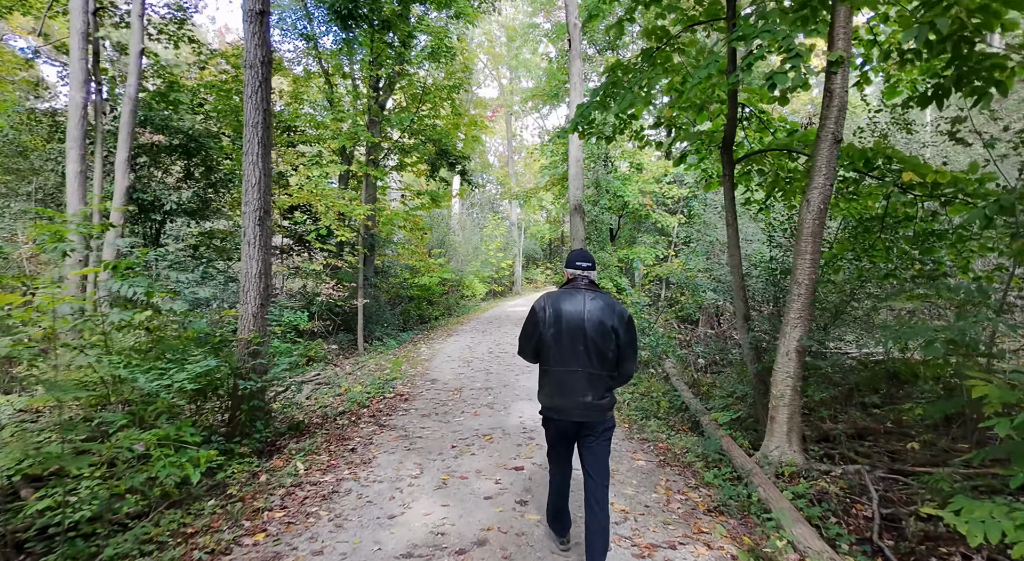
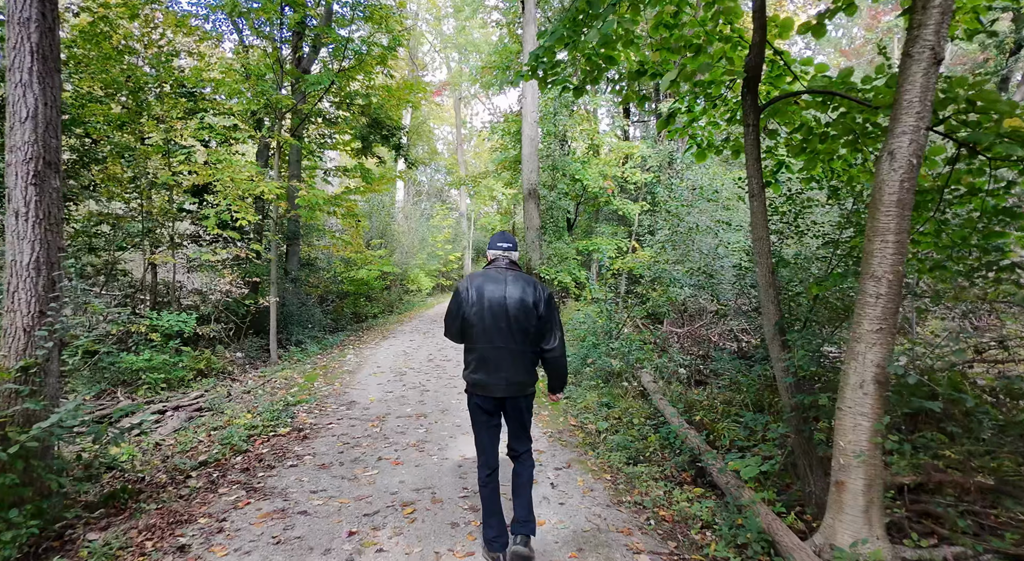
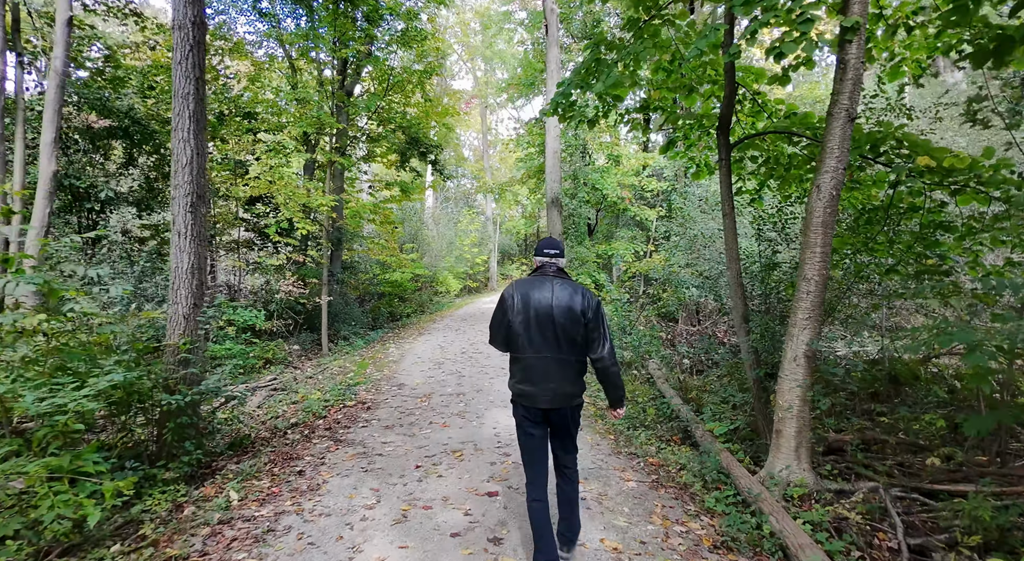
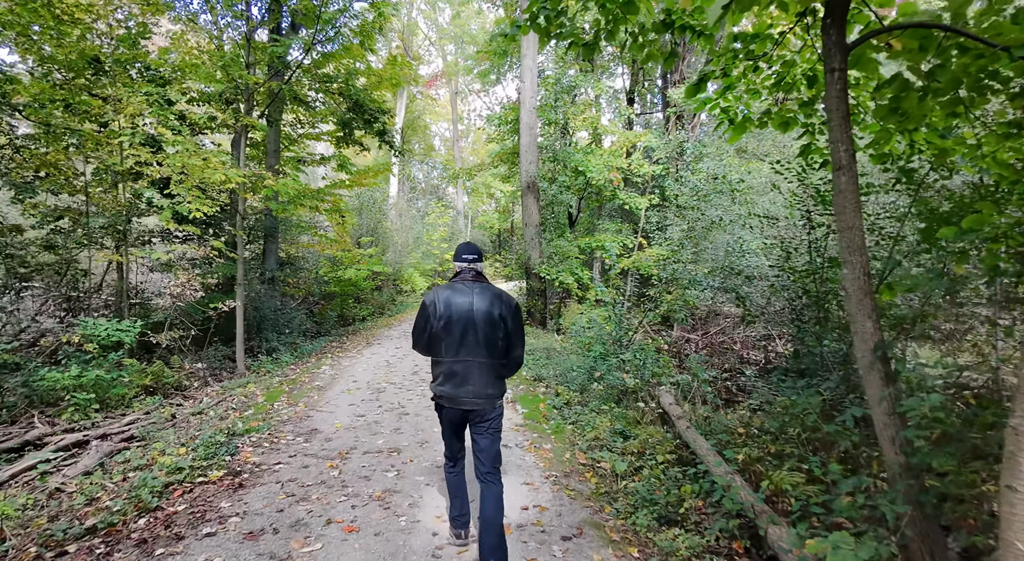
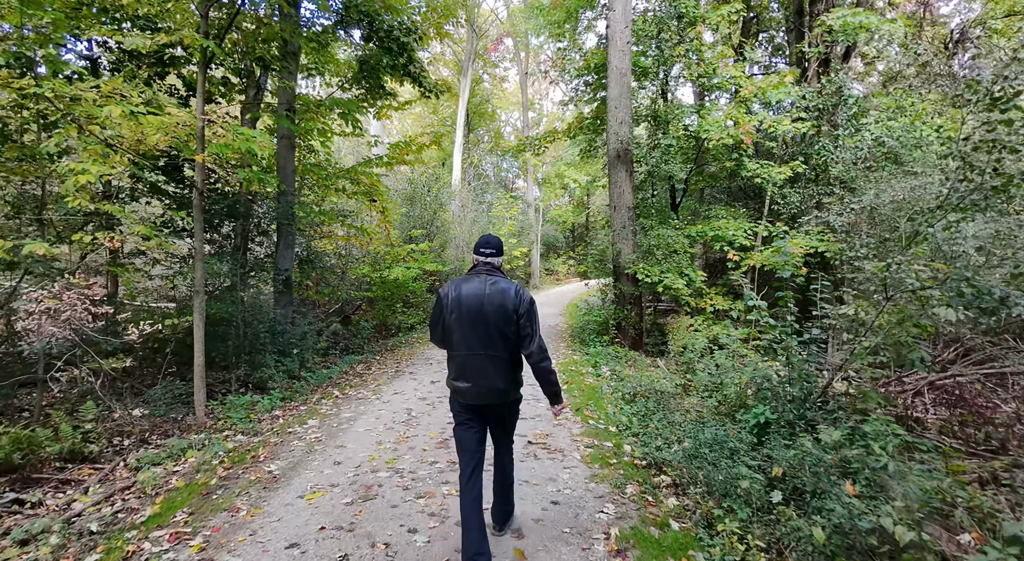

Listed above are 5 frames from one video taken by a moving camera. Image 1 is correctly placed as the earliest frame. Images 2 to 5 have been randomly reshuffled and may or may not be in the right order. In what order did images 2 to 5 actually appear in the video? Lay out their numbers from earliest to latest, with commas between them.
3, 2, 4, 5
